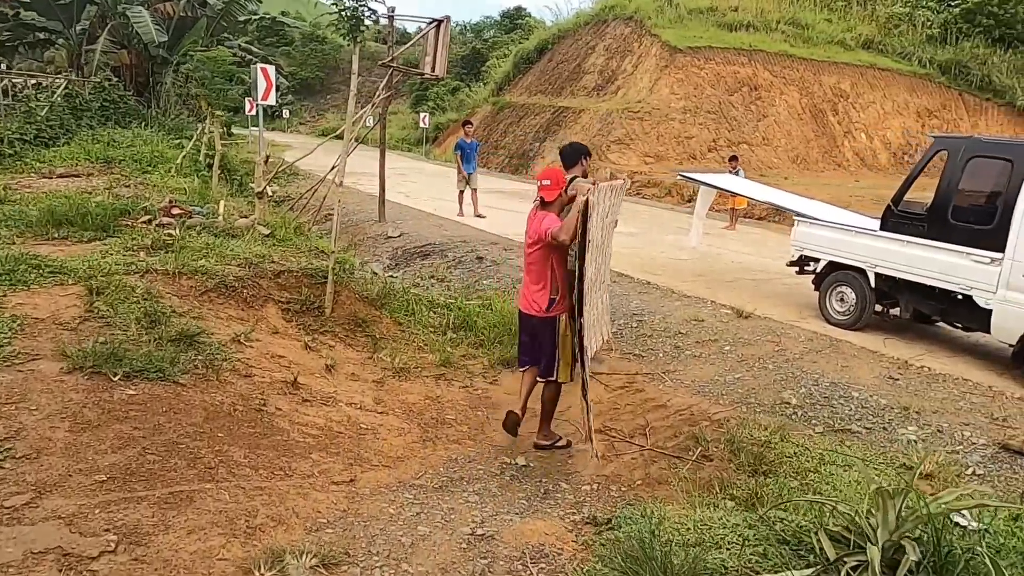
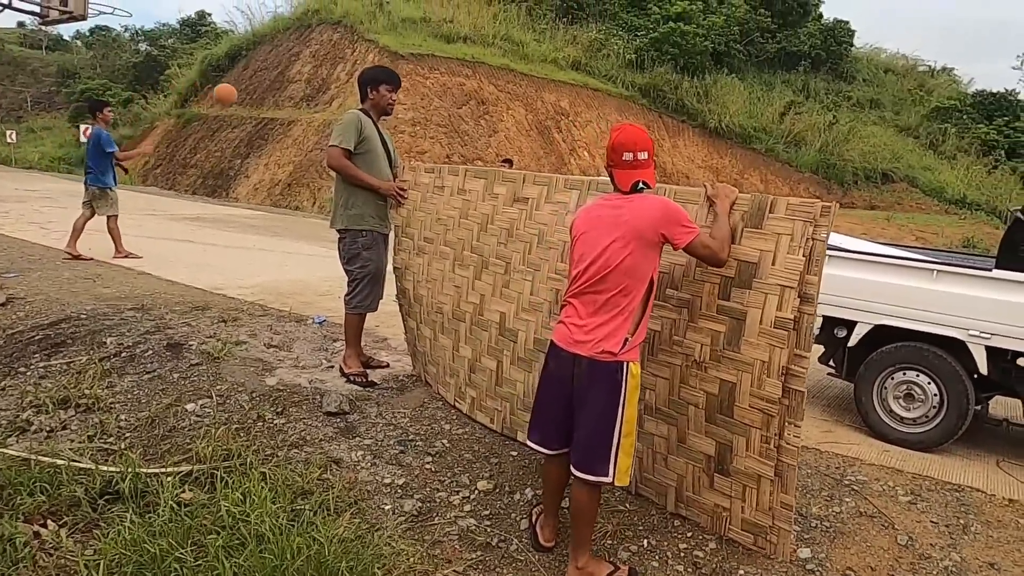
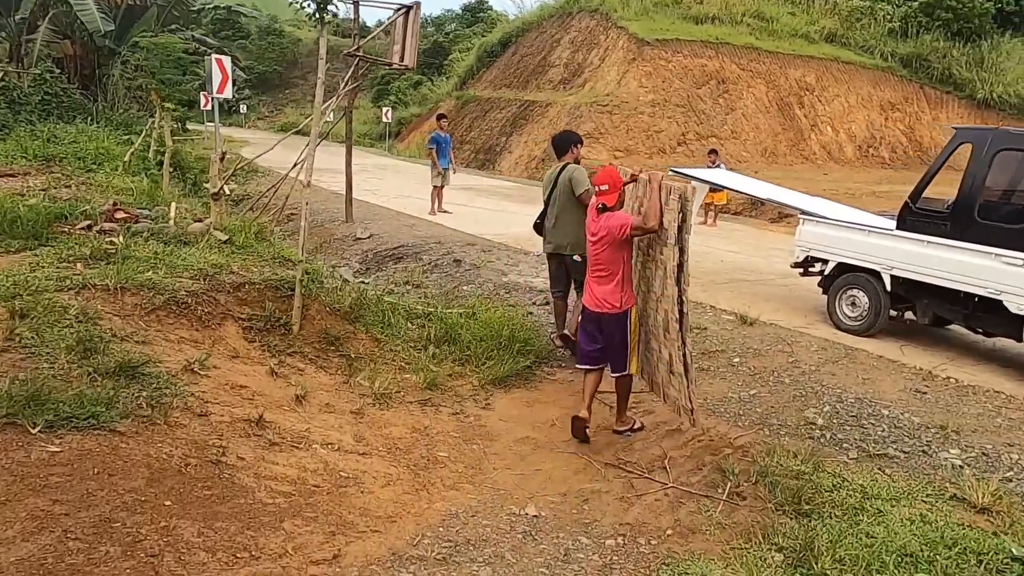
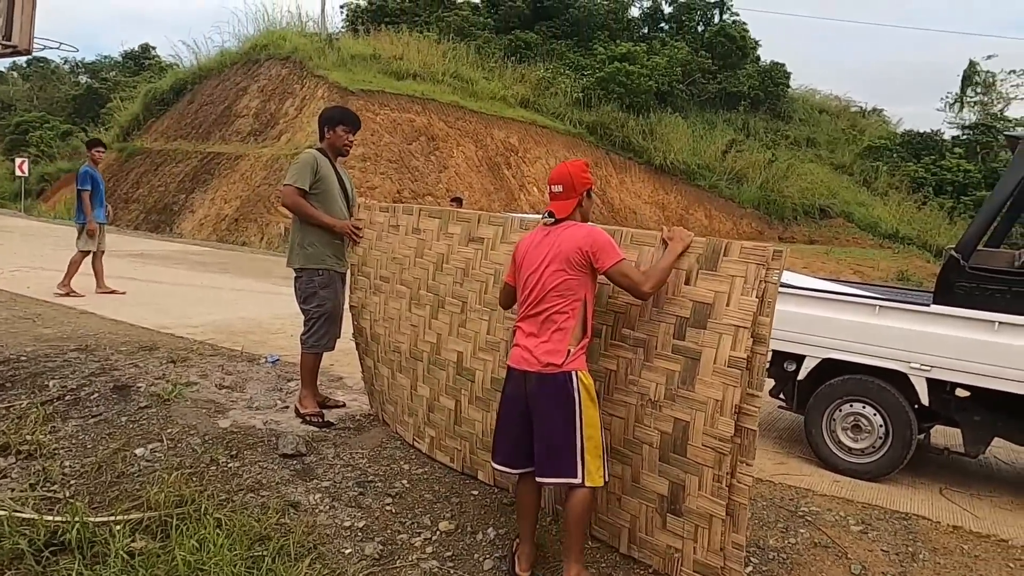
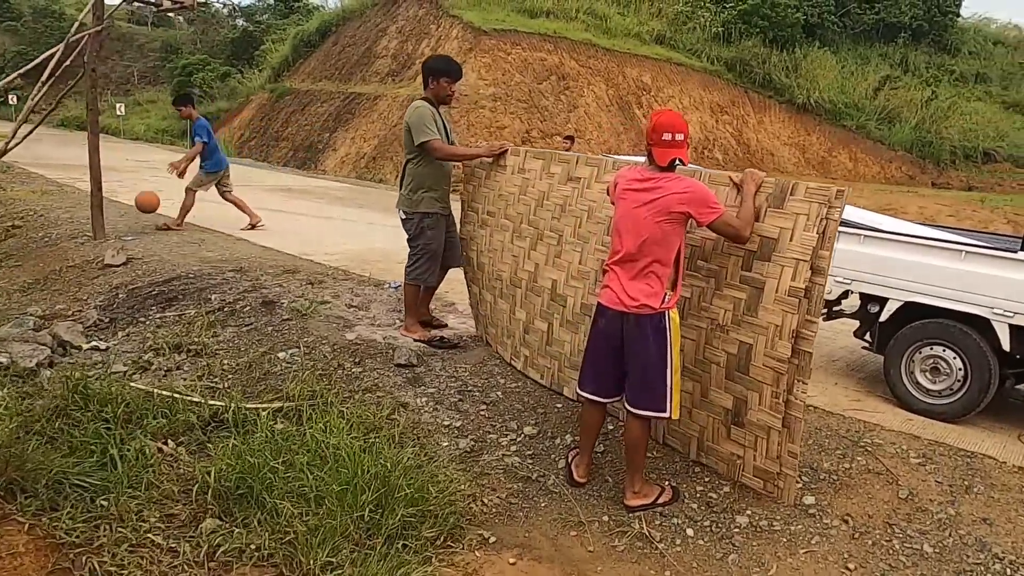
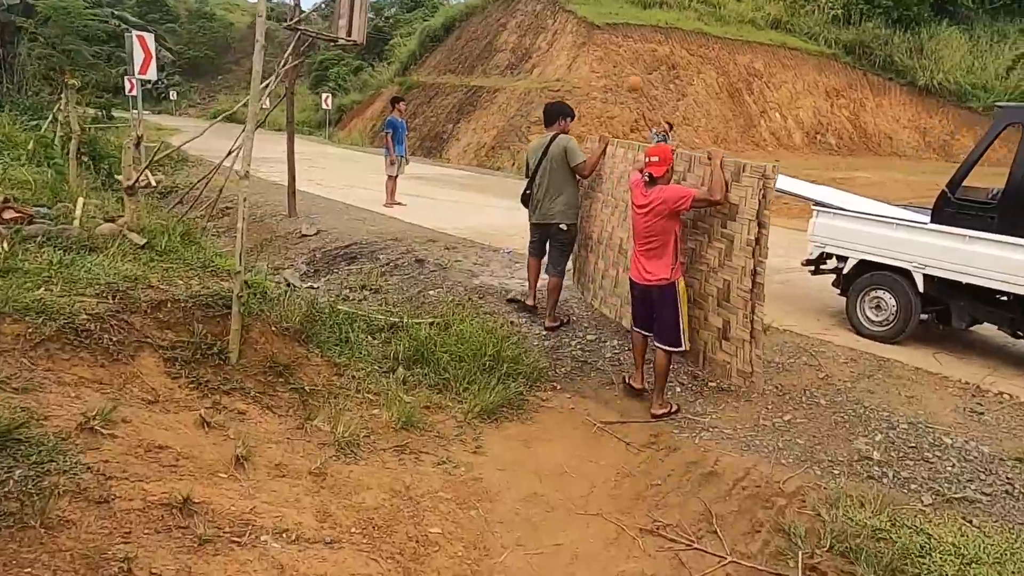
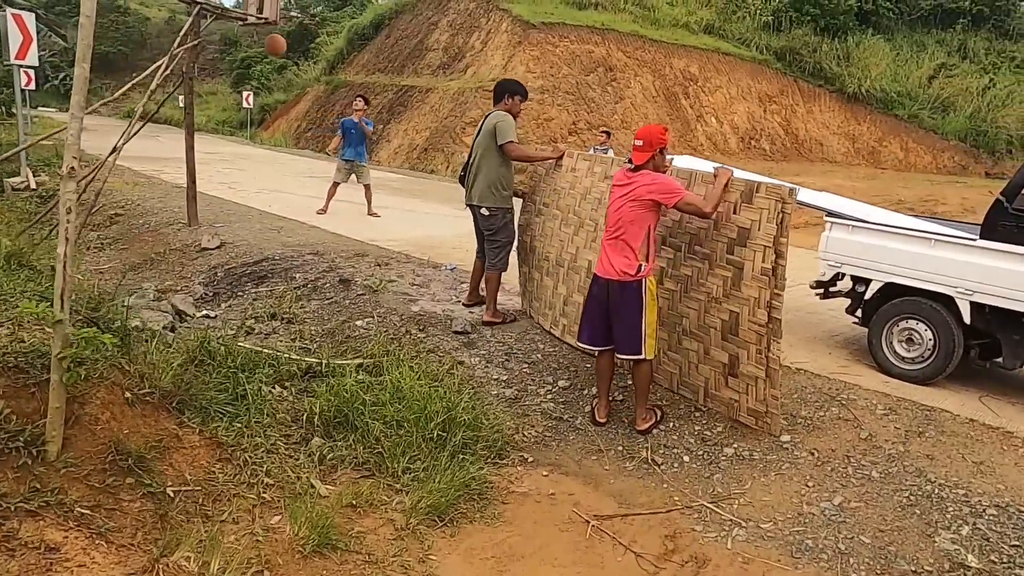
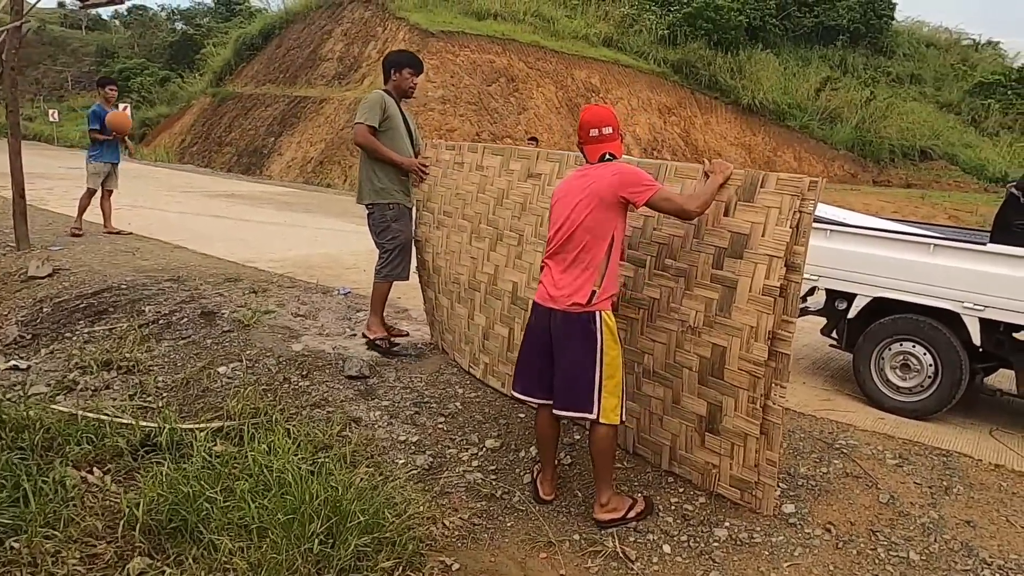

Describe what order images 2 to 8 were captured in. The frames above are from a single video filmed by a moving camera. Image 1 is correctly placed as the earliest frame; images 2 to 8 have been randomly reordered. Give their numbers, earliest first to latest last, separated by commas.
3, 6, 7, 5, 8, 2, 4
